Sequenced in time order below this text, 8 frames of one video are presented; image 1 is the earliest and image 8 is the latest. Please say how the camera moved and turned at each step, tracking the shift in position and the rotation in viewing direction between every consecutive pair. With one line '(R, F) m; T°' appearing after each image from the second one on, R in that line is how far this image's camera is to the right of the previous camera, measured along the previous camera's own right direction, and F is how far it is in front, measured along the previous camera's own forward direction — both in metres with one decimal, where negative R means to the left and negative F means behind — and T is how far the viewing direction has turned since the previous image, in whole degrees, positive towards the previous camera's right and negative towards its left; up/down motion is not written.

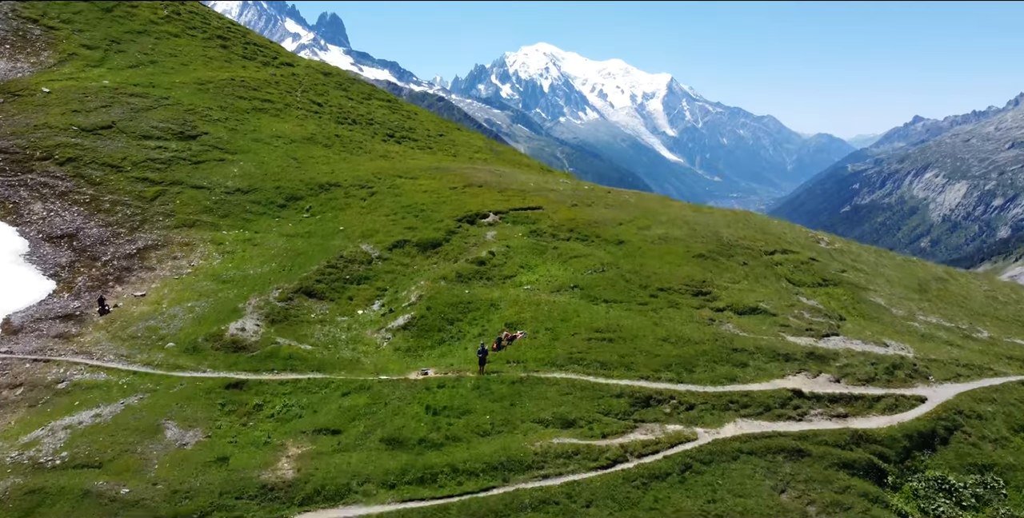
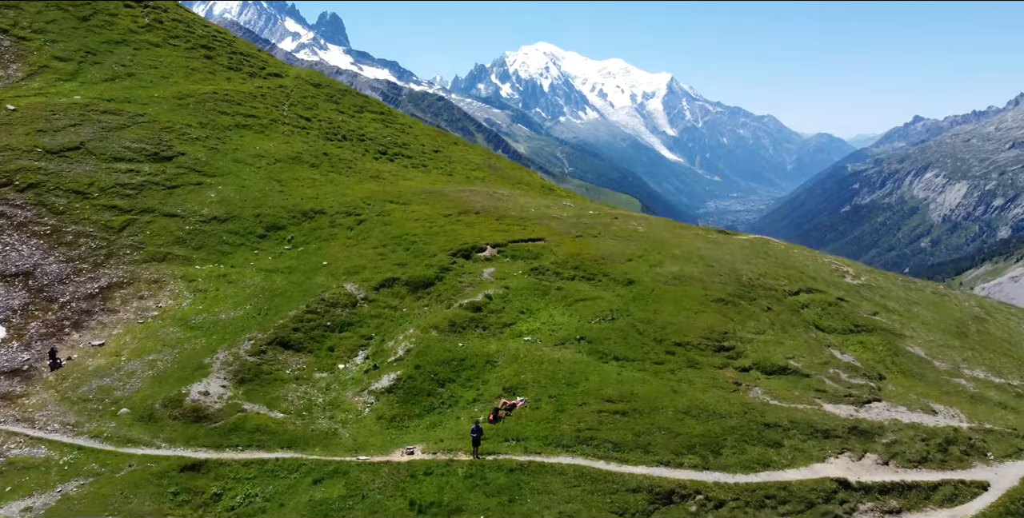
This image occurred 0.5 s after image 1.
(0.0, +5.2) m; 0°
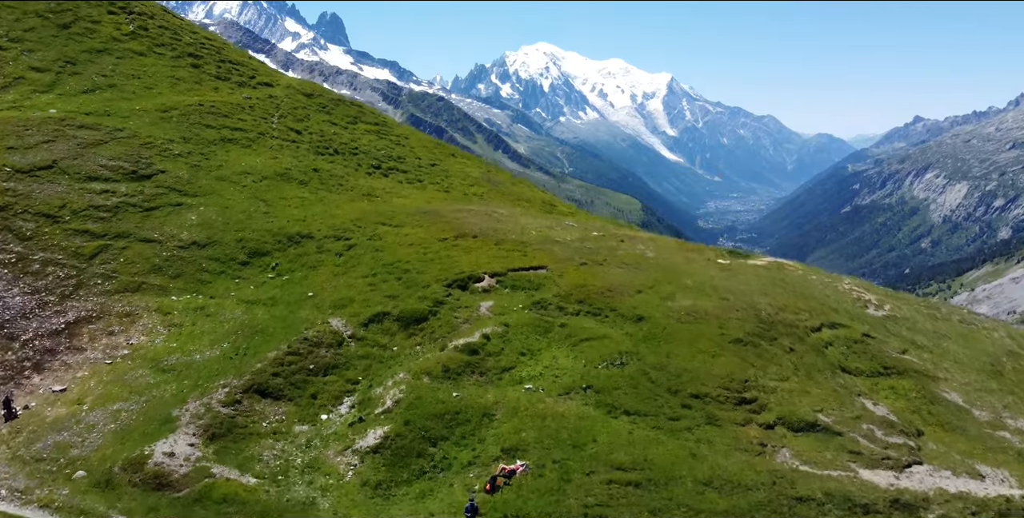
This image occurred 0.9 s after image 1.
(0.0, +4.0) m; 0°
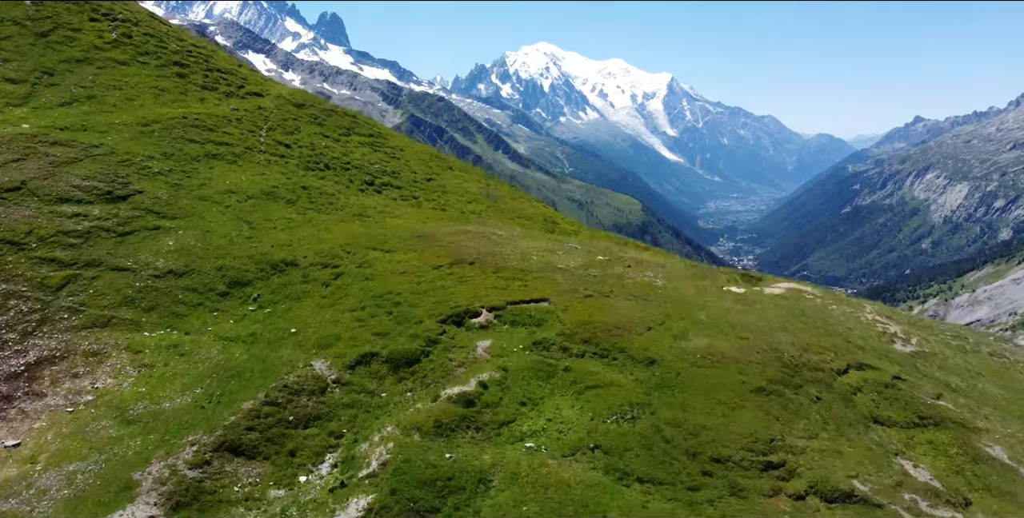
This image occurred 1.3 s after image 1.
(0.0, +4.0) m; 0°
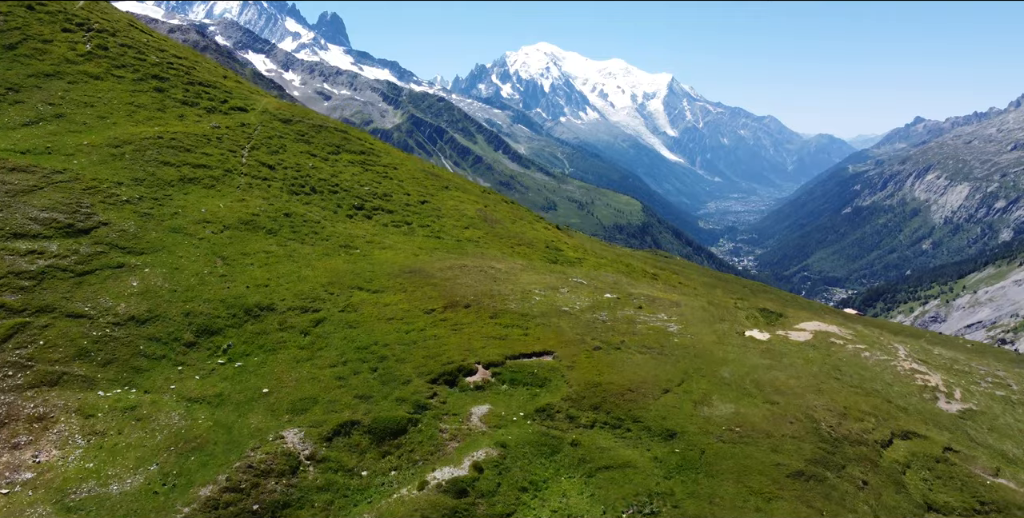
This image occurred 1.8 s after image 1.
(0.0, +5.4) m; 0°
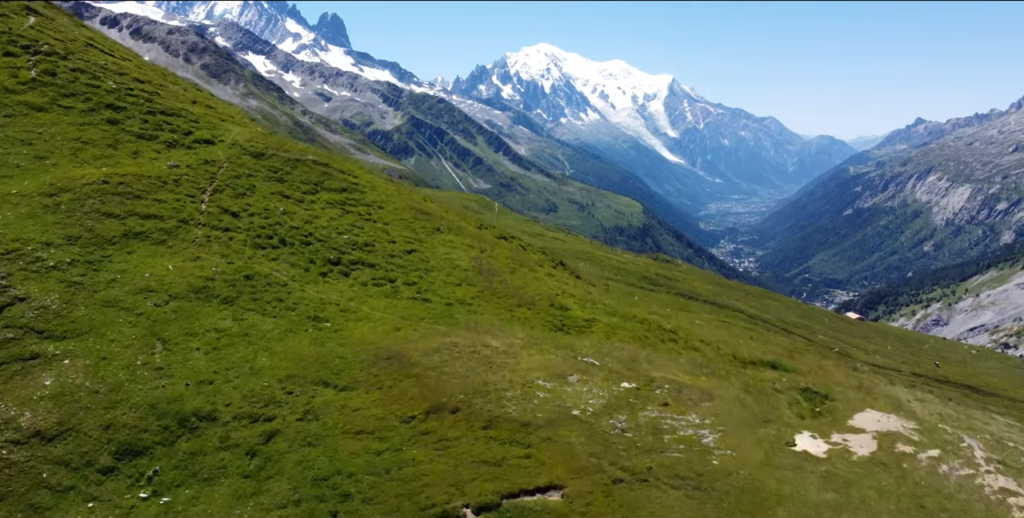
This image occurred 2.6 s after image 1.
(+0.1, +9.6) m; 0°
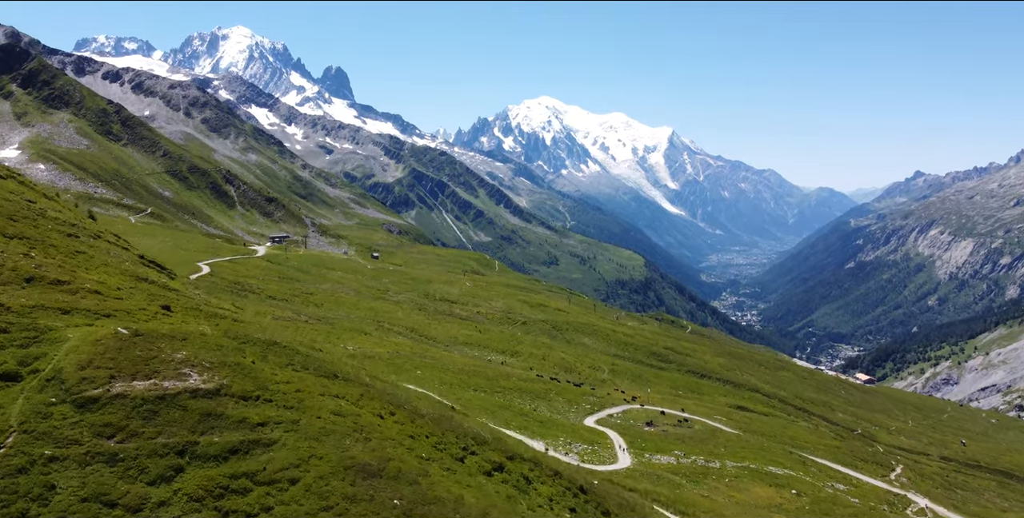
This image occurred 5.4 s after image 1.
(+0.2, +30.6) m; 0°
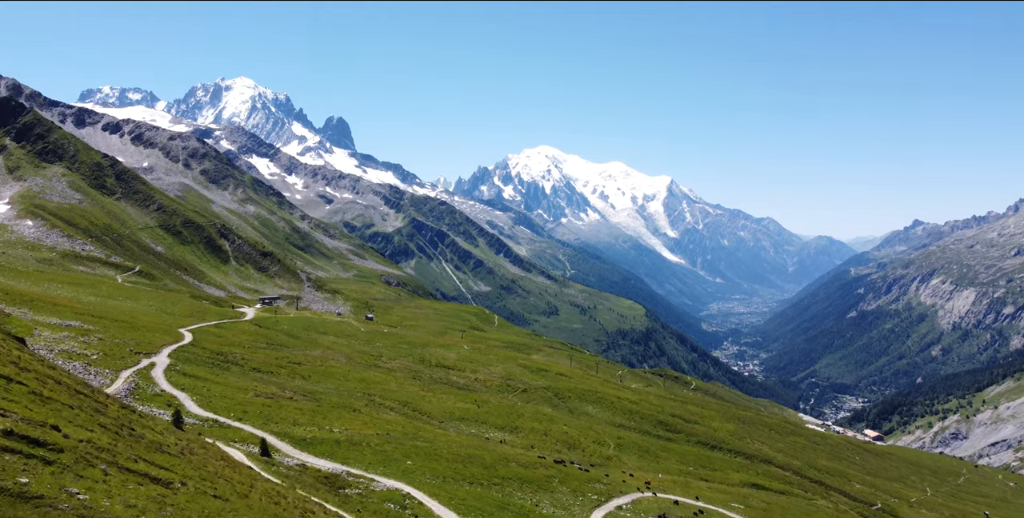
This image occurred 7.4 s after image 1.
(0.0, +21.2) m; 0°
